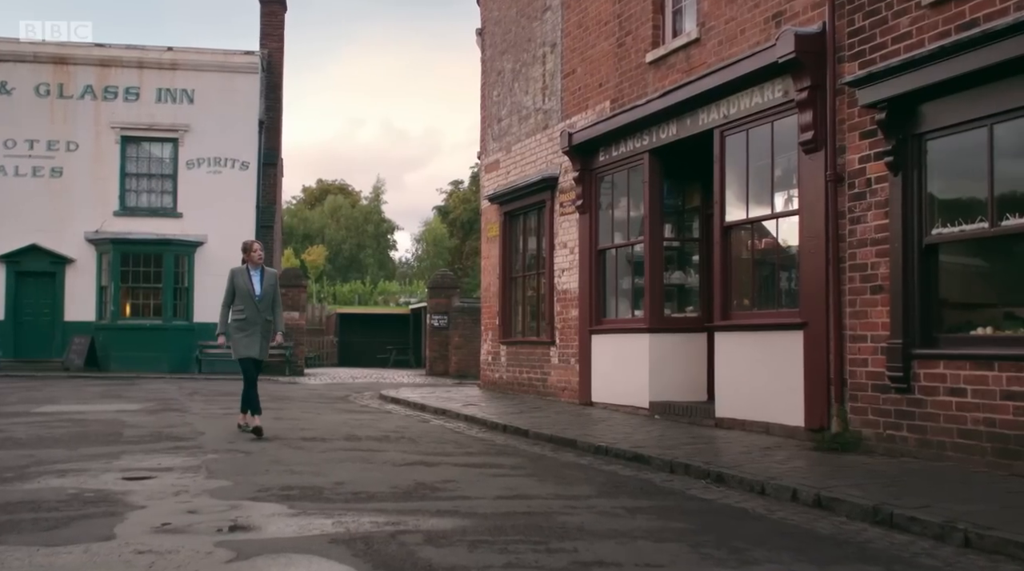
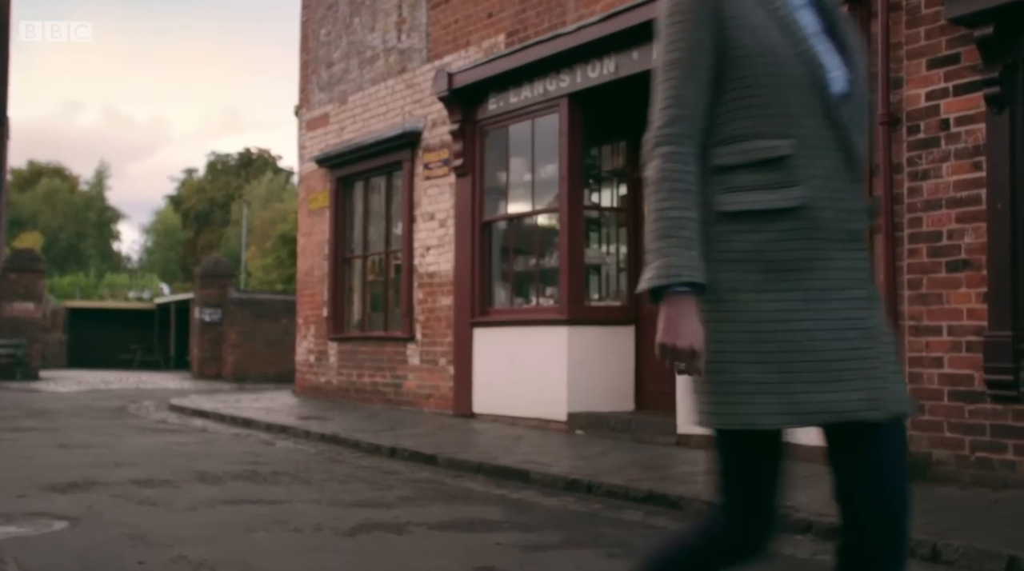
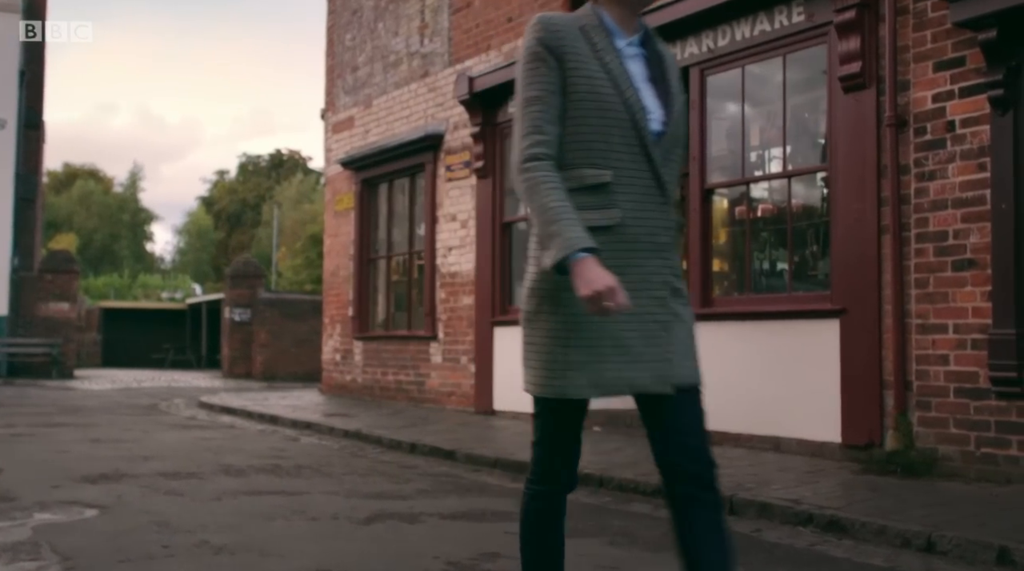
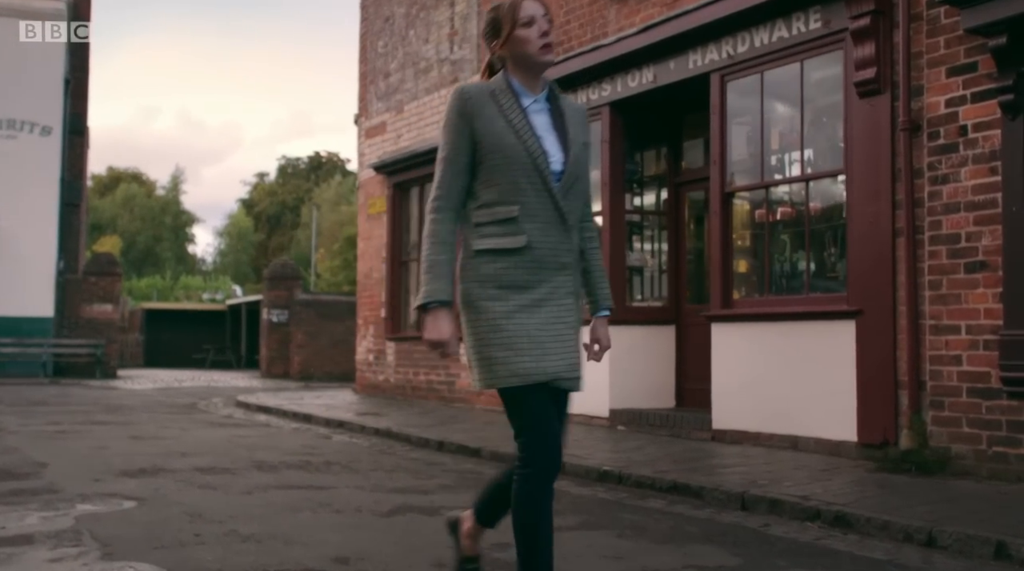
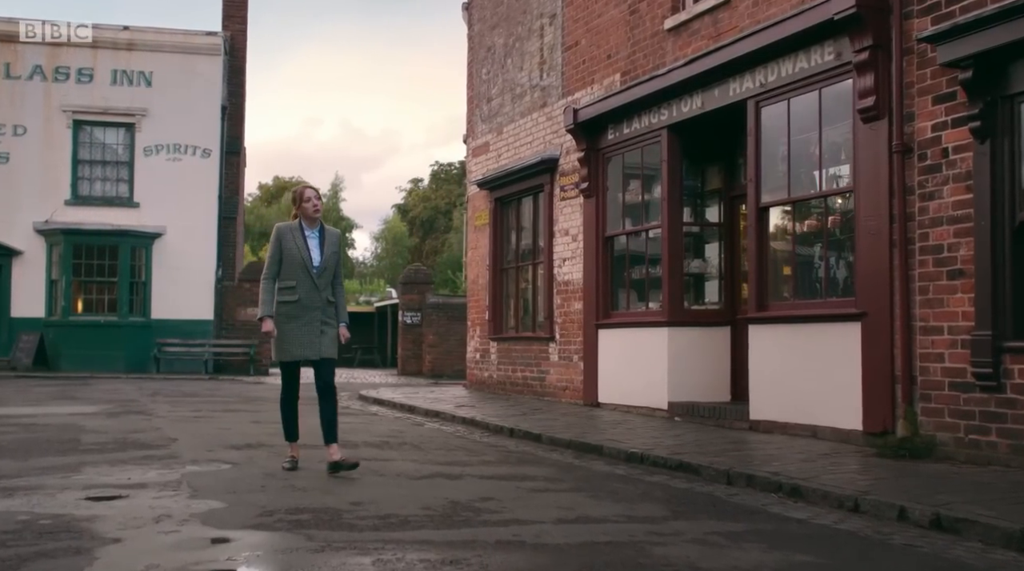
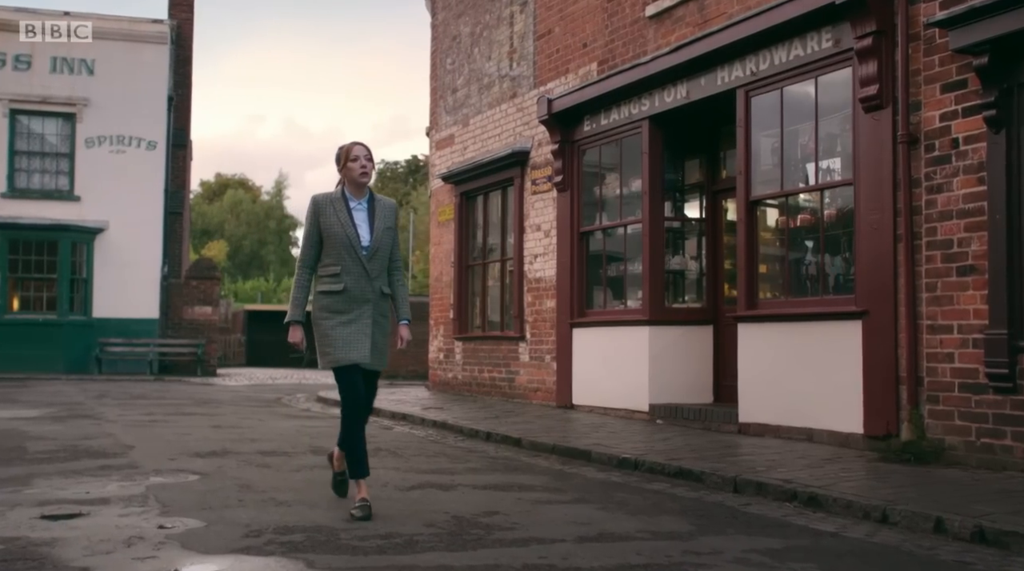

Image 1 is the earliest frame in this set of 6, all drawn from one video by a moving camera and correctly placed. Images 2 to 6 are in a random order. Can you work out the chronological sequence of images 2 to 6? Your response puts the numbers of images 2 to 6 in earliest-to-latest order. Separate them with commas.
5, 6, 4, 3, 2
